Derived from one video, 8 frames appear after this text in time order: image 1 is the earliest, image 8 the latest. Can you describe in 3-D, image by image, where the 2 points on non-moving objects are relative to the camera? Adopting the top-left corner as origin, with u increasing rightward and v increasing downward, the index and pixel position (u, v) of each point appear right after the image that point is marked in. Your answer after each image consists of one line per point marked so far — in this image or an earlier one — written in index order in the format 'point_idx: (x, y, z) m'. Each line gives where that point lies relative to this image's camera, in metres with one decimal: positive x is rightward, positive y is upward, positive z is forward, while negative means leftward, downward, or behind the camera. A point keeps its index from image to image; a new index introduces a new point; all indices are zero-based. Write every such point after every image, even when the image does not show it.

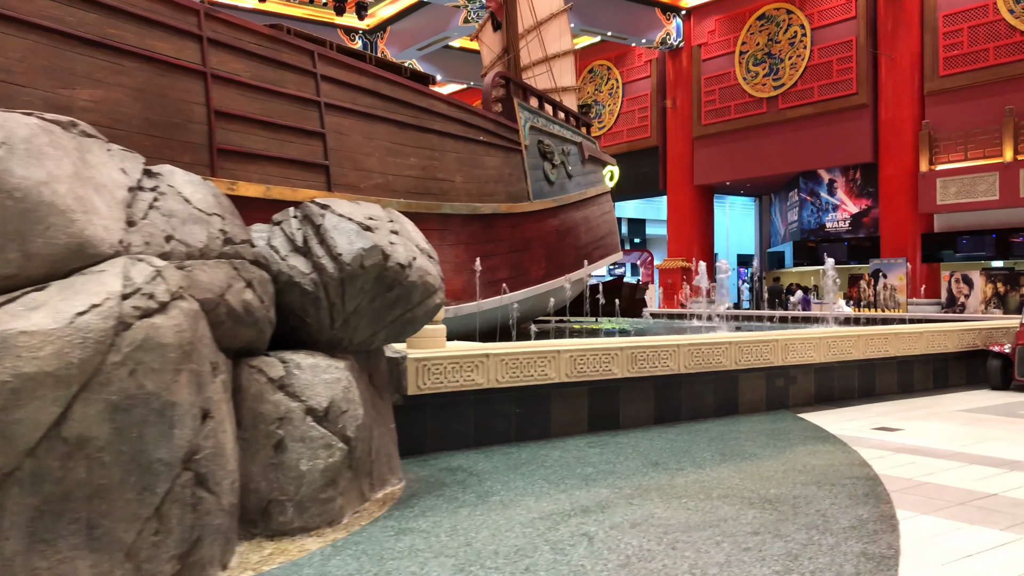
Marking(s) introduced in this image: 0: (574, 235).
0: (+1.0, +0.8, +8.8) m
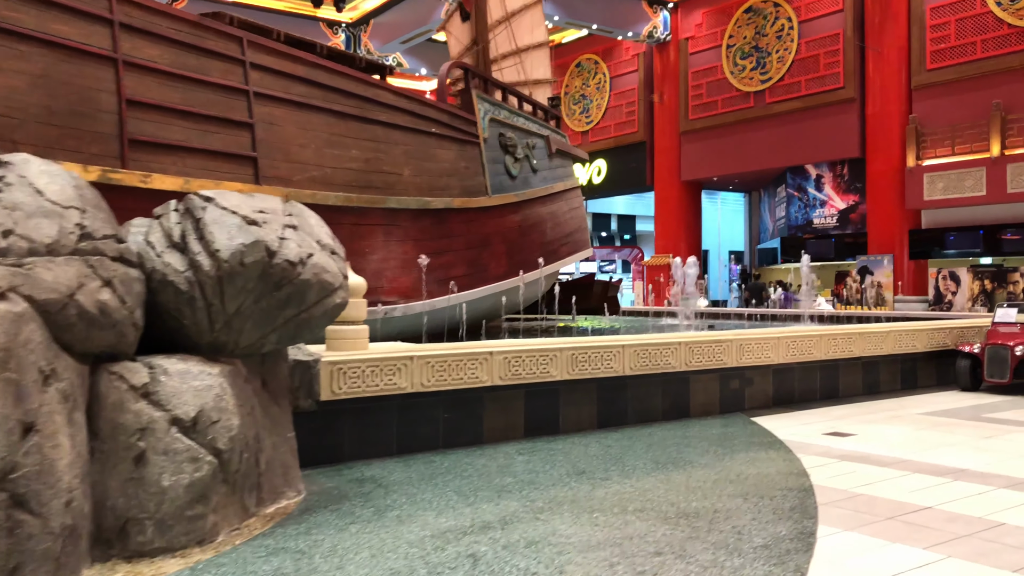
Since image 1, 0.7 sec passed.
0: (+0.4, +0.8, +8.5) m
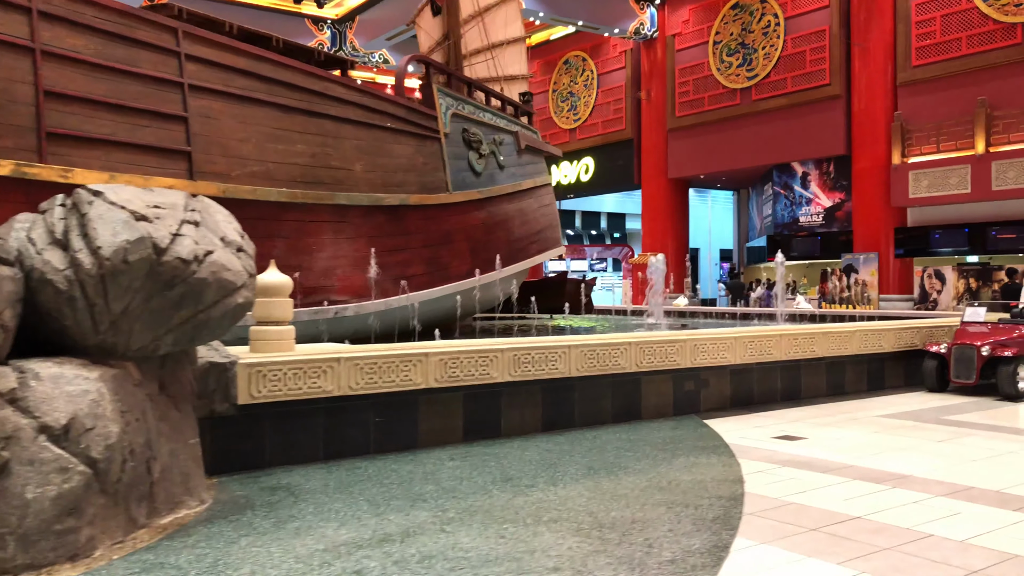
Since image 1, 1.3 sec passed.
0: (-0.1, +0.9, +8.4) m
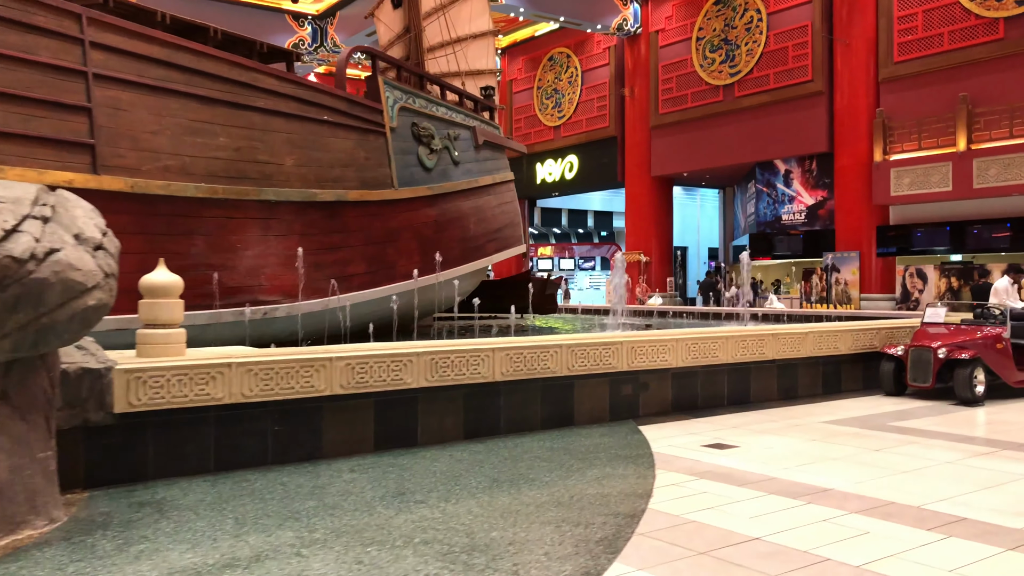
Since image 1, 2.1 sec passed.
0: (-0.7, +0.9, +8.1) m
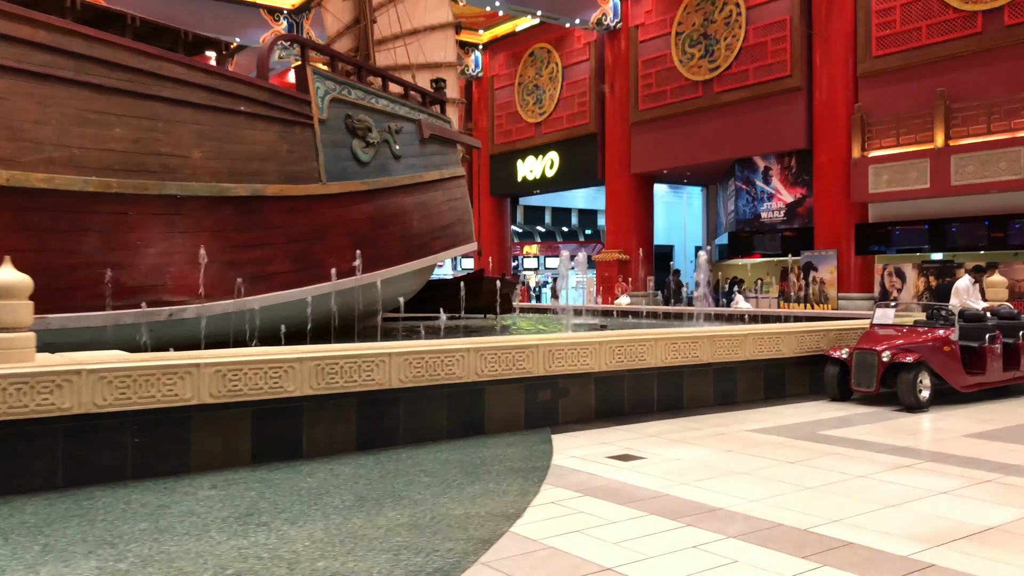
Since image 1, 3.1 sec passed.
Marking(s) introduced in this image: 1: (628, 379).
0: (-1.5, +0.9, +7.8) m
1: (+1.1, -0.8, +5.4) m
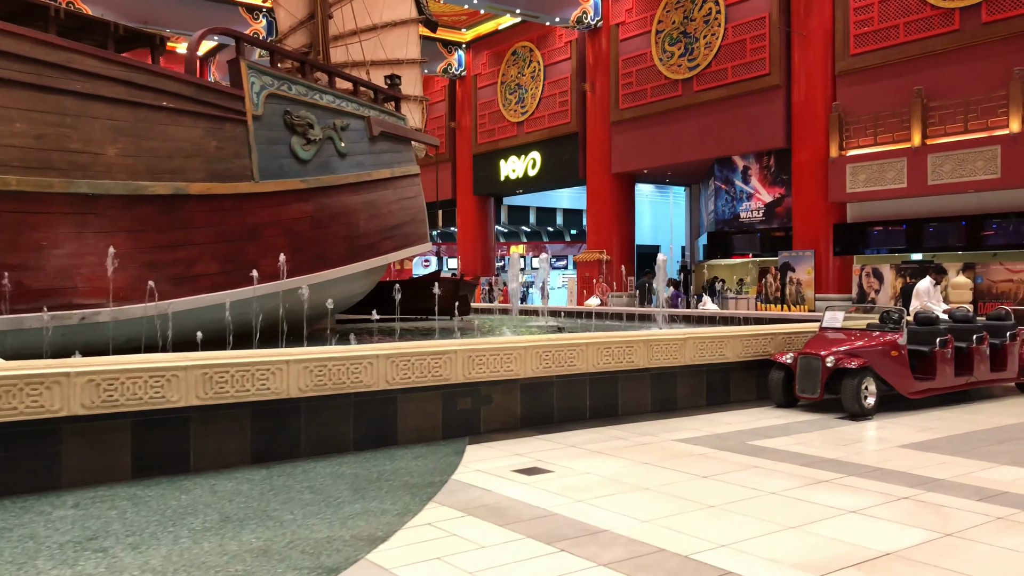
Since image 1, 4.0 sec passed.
0: (-2.1, +0.8, +7.6) m
1: (+0.4, -0.9, +5.2) m
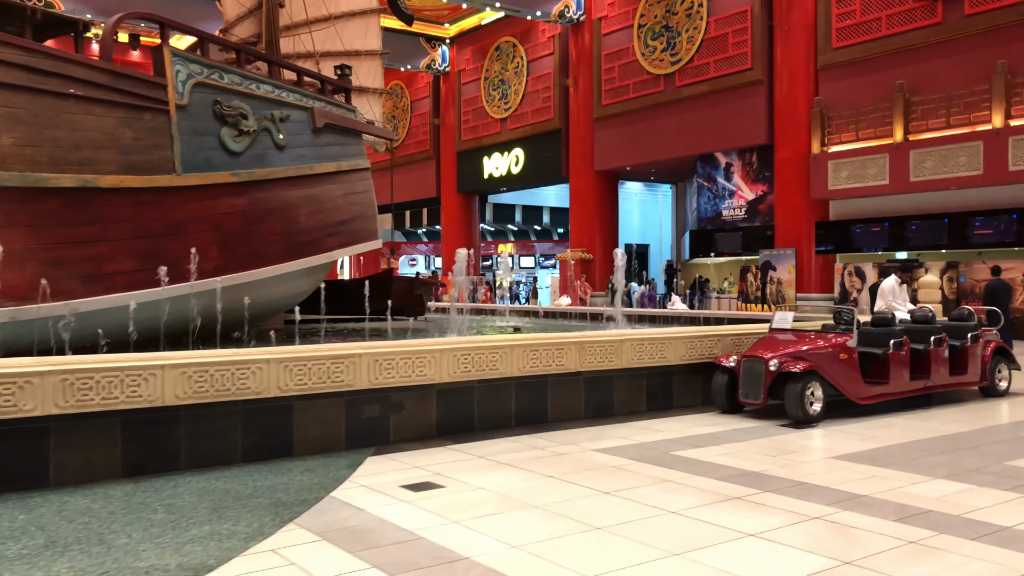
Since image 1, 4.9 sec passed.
0: (-2.8, +0.9, +7.2) m
1: (-0.3, -0.8, +4.8) m
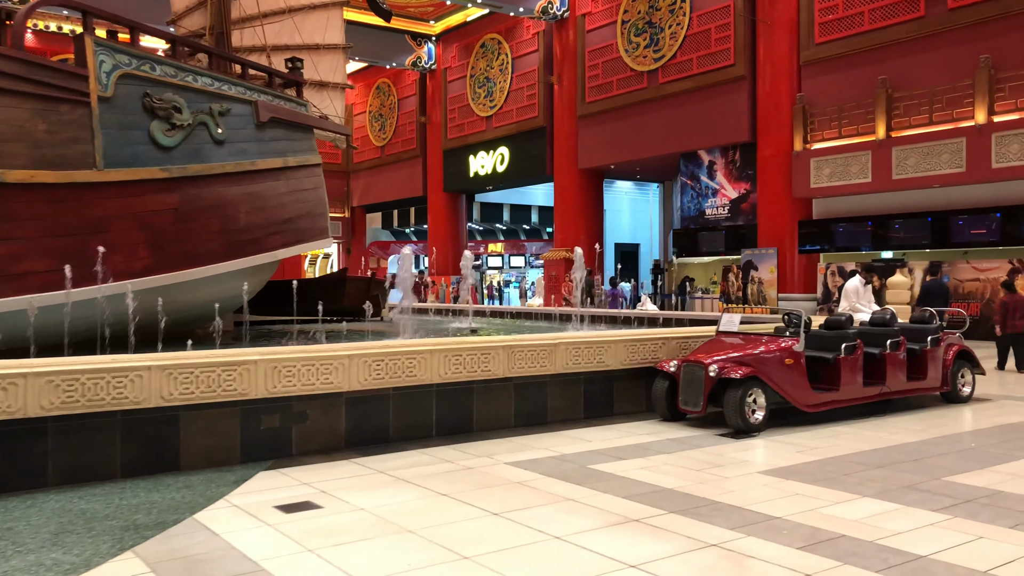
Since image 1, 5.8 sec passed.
0: (-3.4, +0.9, +6.9) m
1: (-0.9, -0.8, +4.5) m
